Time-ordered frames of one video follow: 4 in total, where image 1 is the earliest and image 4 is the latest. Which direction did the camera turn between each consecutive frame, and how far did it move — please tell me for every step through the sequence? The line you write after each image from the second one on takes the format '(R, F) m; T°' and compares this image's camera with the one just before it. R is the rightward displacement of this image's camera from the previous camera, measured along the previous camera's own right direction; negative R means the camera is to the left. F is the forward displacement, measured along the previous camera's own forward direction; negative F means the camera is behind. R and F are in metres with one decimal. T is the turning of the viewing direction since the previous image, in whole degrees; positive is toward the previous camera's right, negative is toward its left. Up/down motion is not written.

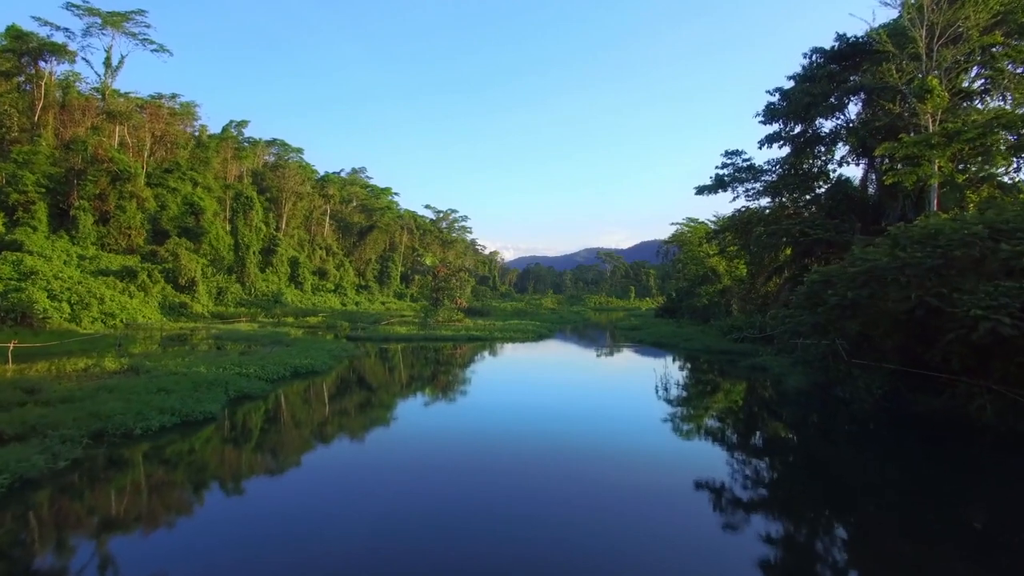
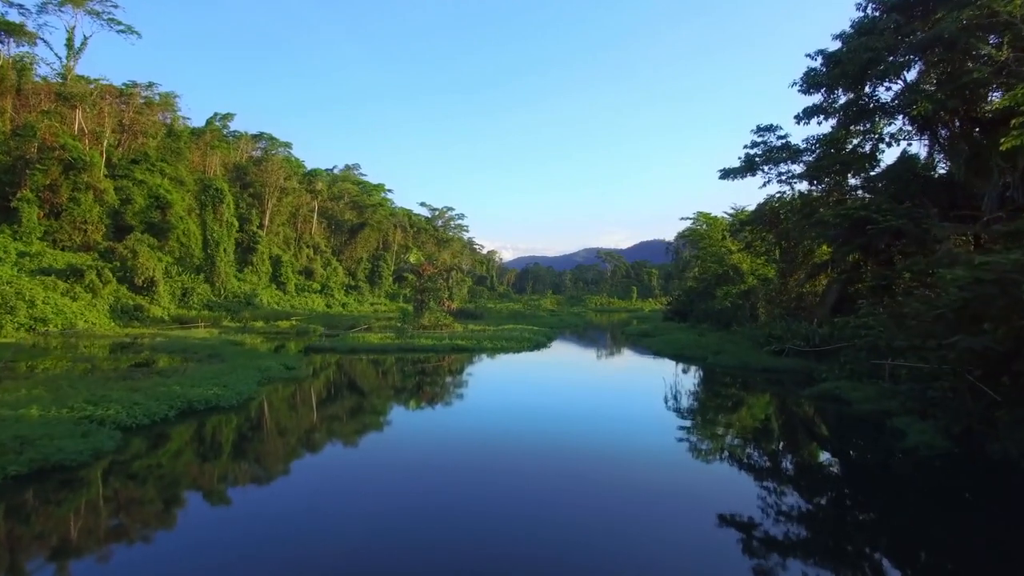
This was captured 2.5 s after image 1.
(+0.1, +1.6) m; 0°
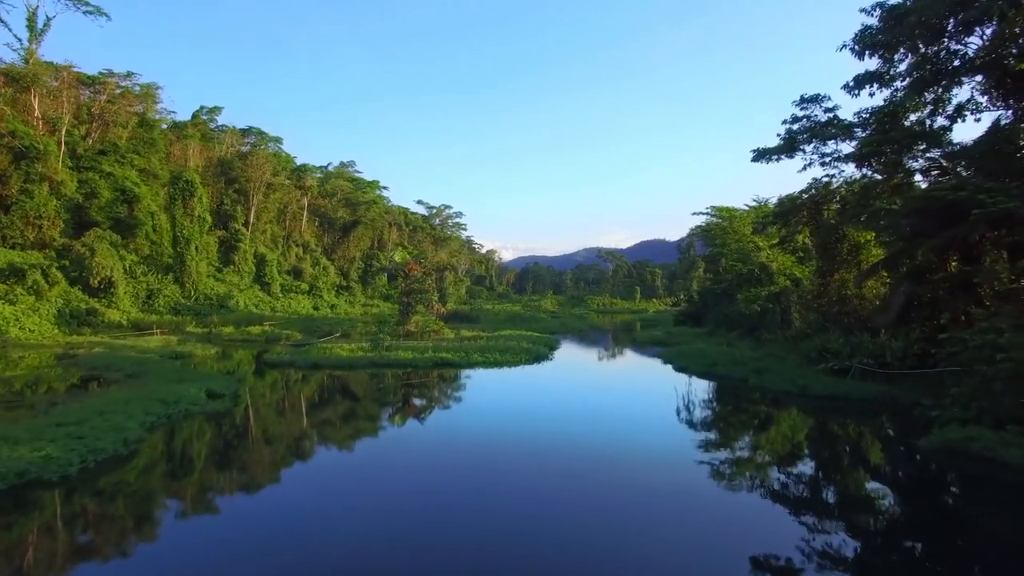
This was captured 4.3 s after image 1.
(+0.1, +1.4) m; 0°
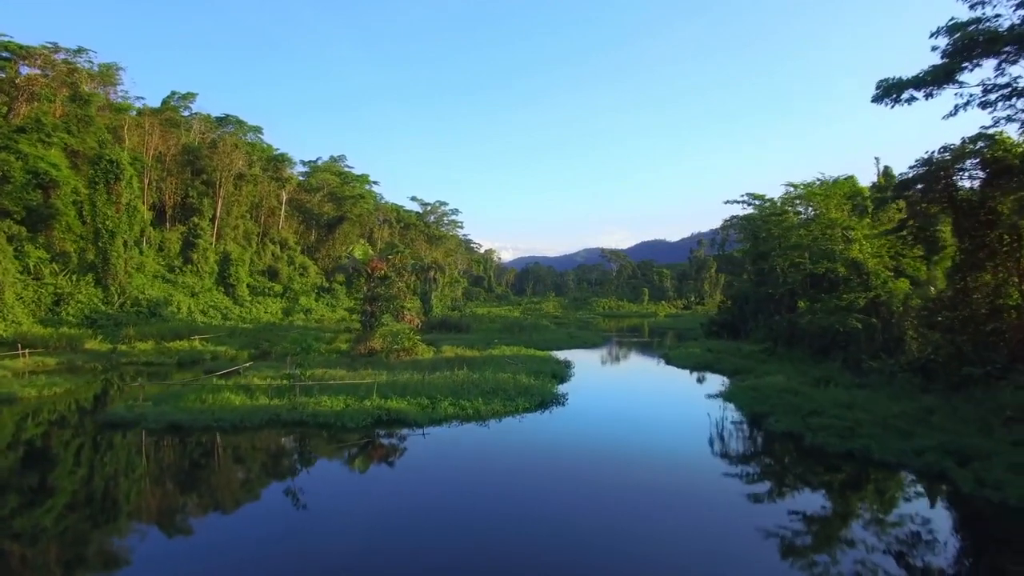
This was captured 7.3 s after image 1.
(+0.1, +2.7) m; 0°
